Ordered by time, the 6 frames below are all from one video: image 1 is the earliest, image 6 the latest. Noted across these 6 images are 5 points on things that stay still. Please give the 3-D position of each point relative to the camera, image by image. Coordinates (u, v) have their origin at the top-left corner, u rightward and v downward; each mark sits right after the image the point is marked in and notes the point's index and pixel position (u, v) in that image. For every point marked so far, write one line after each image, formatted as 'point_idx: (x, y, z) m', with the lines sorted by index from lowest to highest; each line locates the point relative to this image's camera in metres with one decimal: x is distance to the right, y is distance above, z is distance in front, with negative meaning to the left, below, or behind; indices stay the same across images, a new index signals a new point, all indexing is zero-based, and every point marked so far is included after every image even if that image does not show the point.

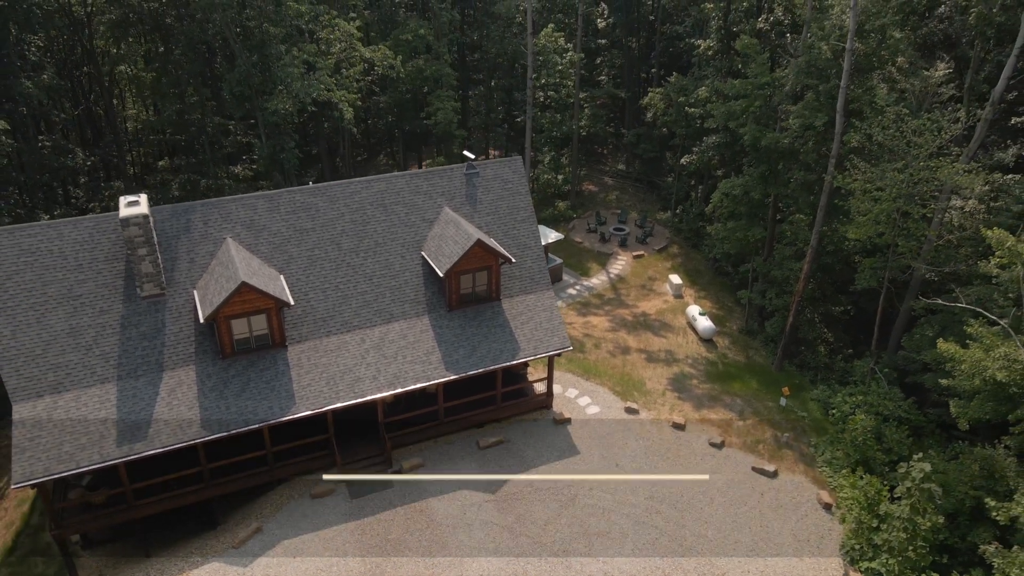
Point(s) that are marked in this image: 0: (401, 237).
0: (-3.6, +1.7, +19.3) m
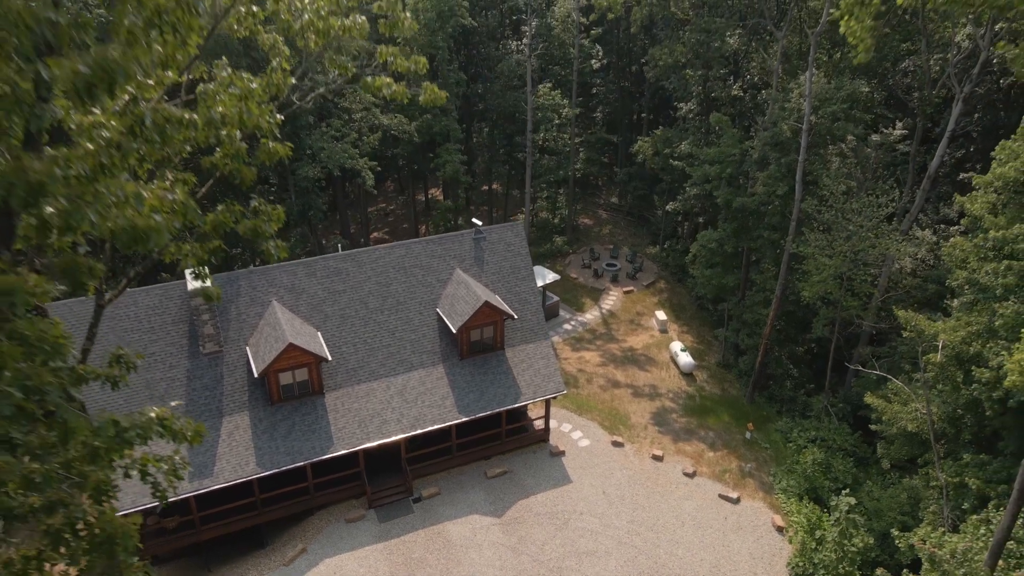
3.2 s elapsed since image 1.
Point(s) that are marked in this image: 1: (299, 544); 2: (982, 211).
0: (-3.5, -0.3, +22.4) m
1: (-6.9, -8.2, +19.0) m
2: (+12.1, +2.0, +15.2) m
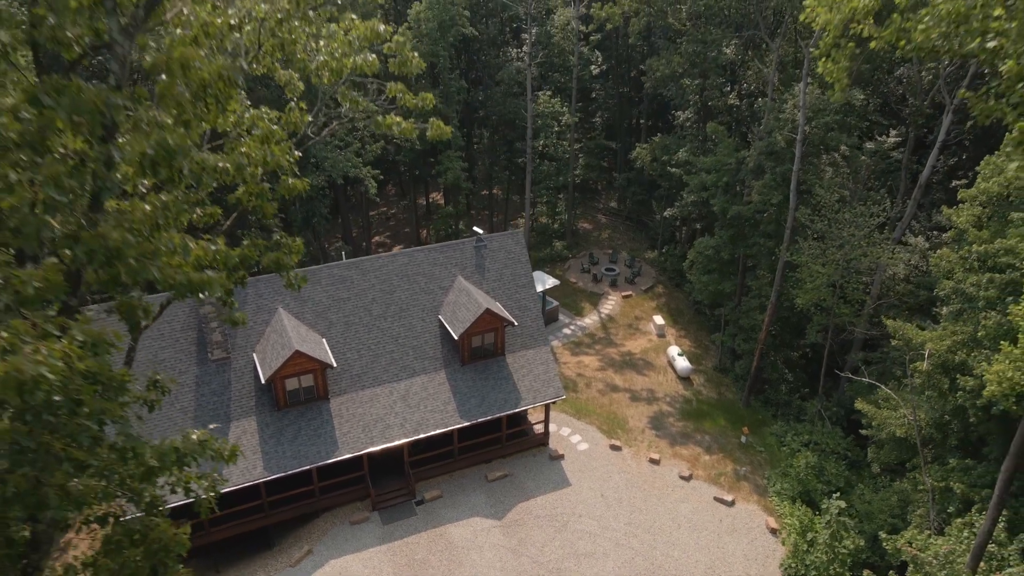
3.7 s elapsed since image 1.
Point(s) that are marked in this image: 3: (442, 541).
0: (-3.5, -0.6, +22.9) m
1: (-6.9, -8.5, +19.6) m
2: (+12.1, +1.7, +15.7) m
3: (-2.3, -8.4, +19.6) m
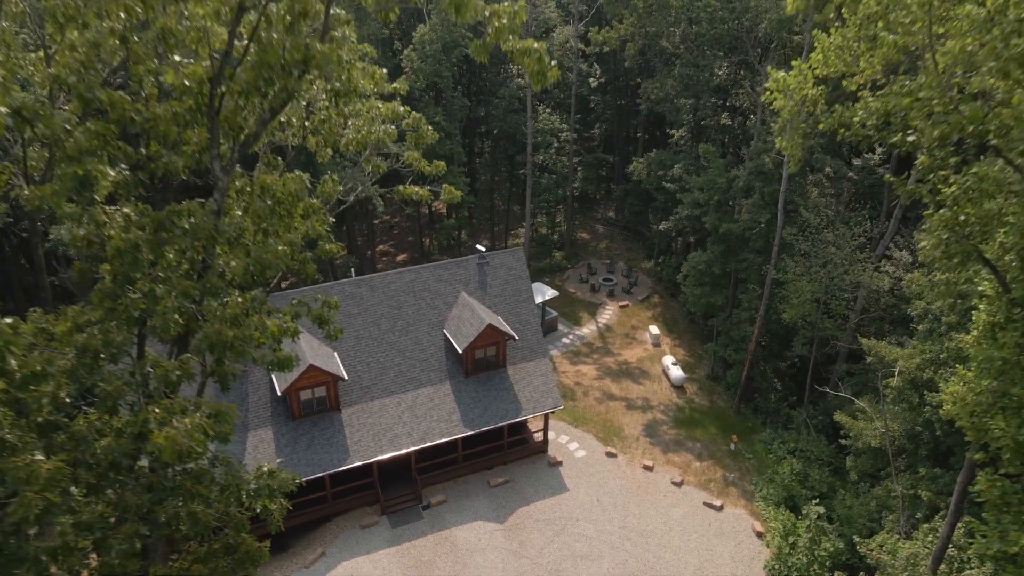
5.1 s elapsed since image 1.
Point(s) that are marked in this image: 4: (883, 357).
0: (-3.5, -1.2, +24.2) m
1: (-6.8, -9.1, +20.8) m
2: (+12.1, +1.1, +16.9) m
3: (-2.3, -9.0, +20.9) m
4: (+11.5, -2.1, +18.3) m
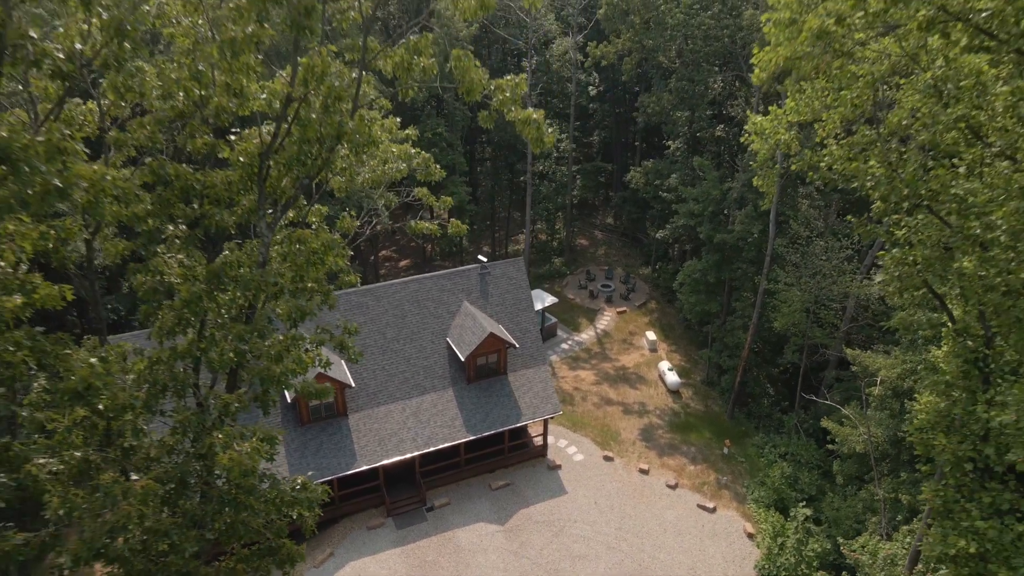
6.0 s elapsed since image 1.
0: (-3.4, -1.6, +25.1) m
1: (-6.8, -9.5, +21.7) m
2: (+12.1, +0.7, +17.8) m
3: (-2.3, -9.4, +21.7) m
4: (+11.6, -2.5, +19.2) m
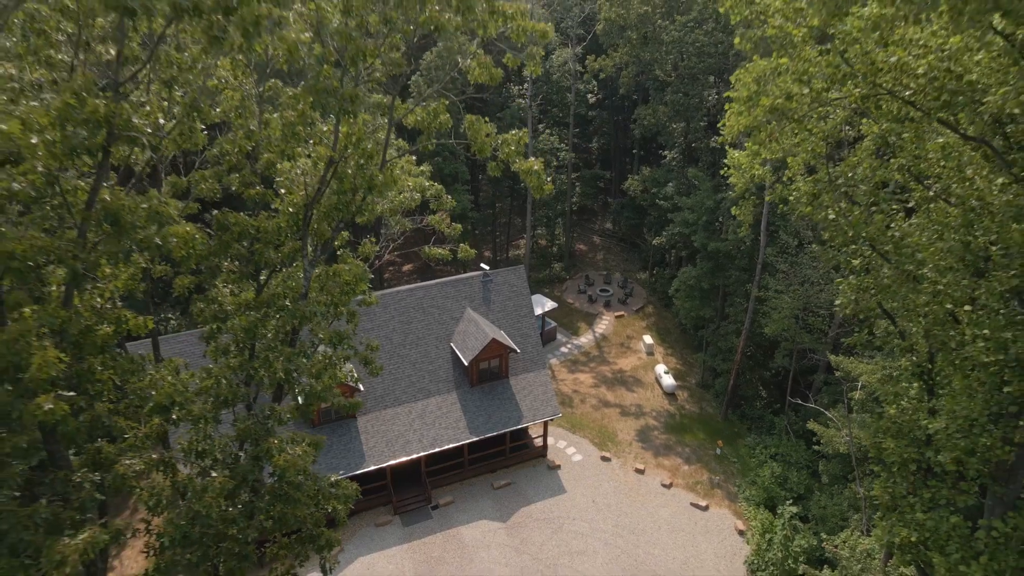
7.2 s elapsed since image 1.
0: (-3.4, -1.9, +26.1) m
1: (-6.7, -9.9, +22.8) m
2: (+12.2, +0.3, +18.9) m
3: (-2.2, -9.8, +22.8) m
4: (+11.6, -2.9, +20.3) m
